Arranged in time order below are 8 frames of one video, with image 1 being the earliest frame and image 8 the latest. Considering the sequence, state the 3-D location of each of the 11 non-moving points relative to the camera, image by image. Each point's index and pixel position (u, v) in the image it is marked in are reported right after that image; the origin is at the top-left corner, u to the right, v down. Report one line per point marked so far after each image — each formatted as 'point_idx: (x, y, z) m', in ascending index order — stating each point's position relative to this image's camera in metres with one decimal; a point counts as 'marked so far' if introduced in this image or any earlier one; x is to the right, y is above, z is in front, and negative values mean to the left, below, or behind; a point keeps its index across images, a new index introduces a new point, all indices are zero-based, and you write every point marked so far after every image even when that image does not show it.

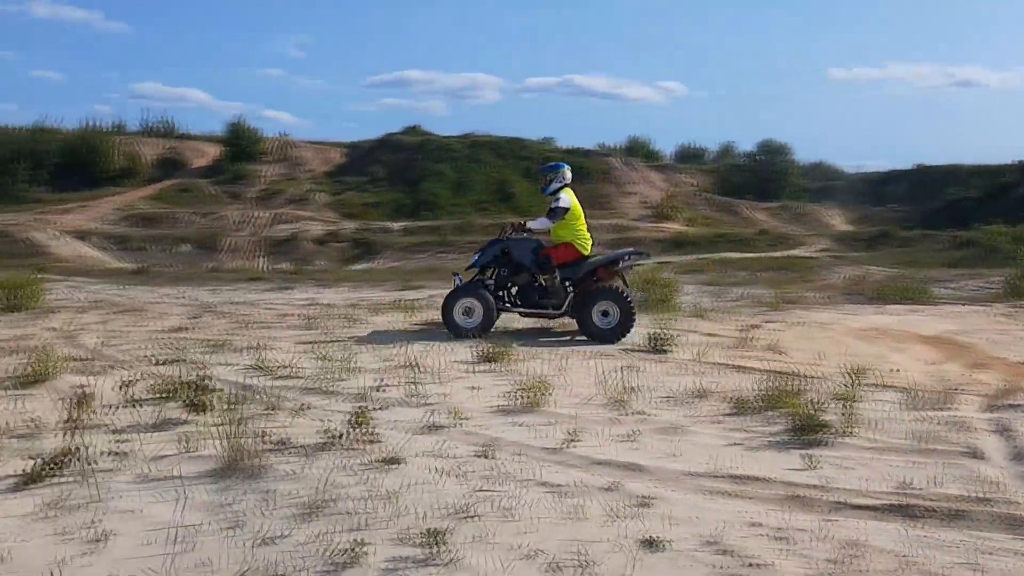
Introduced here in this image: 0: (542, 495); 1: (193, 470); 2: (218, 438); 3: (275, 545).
0: (+0.1, -0.9, +4.5) m
1: (-1.5, -0.9, +4.7) m
2: (-1.6, -0.8, +5.2) m
3: (-0.9, -1.0, +3.8) m
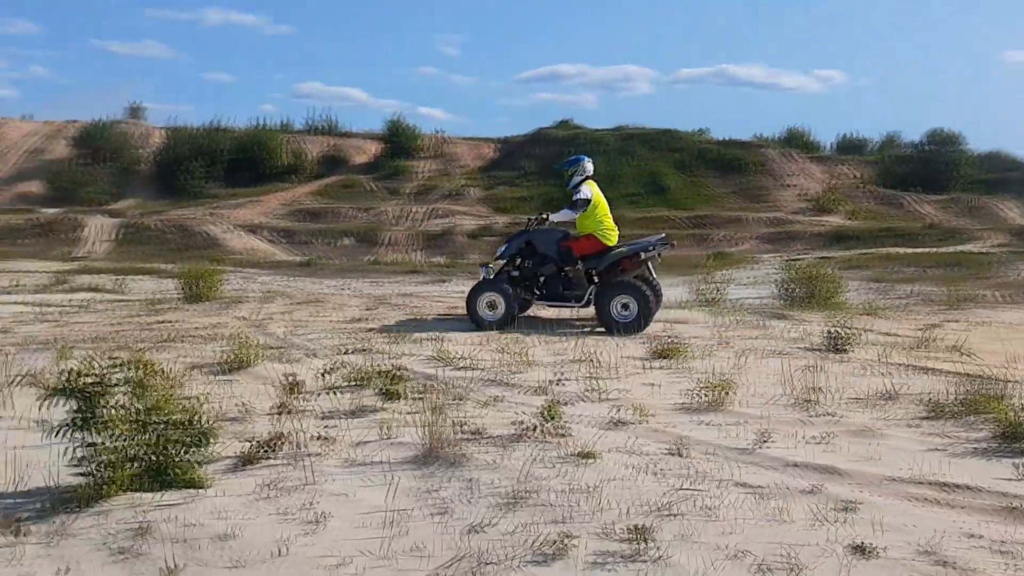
0: (+1.0, -0.9, +4.4) m
1: (-0.6, -0.8, +4.9) m
2: (-0.5, -0.8, +5.4) m
3: (-0.1, -1.0, +3.9) m
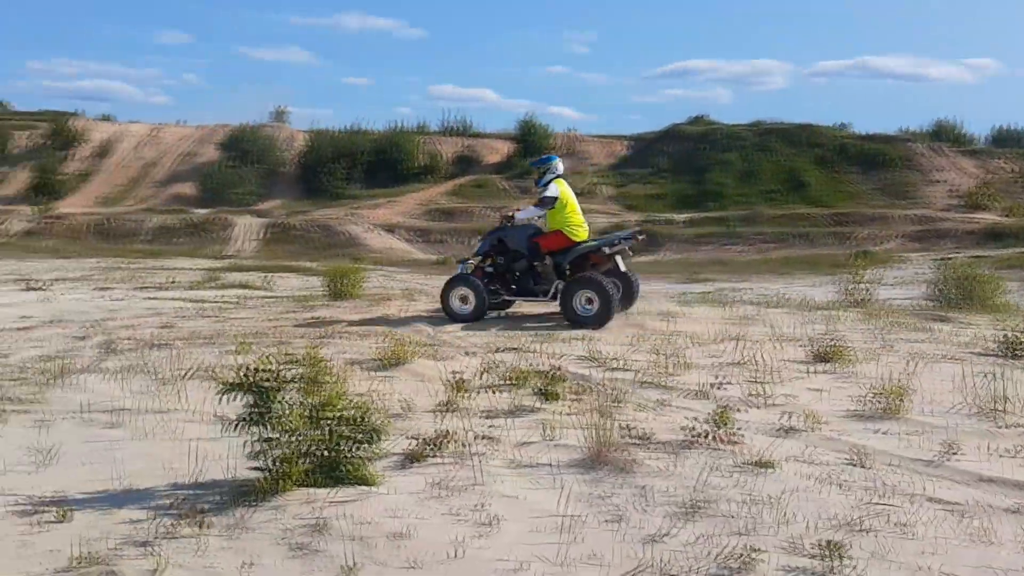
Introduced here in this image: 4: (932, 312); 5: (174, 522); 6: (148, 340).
0: (+1.8, -0.9, +4.1) m
1: (+0.2, -0.8, +4.8) m
2: (+0.4, -0.8, +5.3) m
3: (+0.6, -1.0, +3.7) m
4: (+5.7, -0.3, +13.2) m
5: (-1.4, -1.0, +4.2) m
6: (-3.6, -0.5, +9.7) m
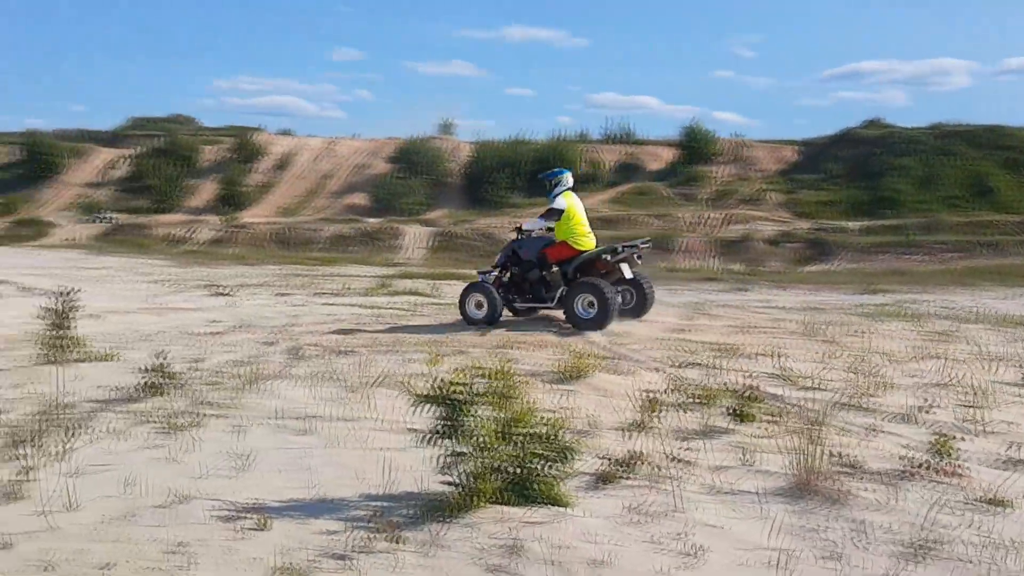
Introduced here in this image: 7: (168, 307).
0: (+2.6, -1.0, +3.5) m
1: (+1.2, -0.9, +4.5) m
2: (+1.4, -0.8, +4.9) m
3: (+1.3, -1.0, +3.4) m
4: (+7.9, -0.5, +11.9) m
5: (-0.6, -1.1, +4.2) m
6: (-1.8, -0.6, +9.9) m
7: (-7.1, -0.4, +19.8) m
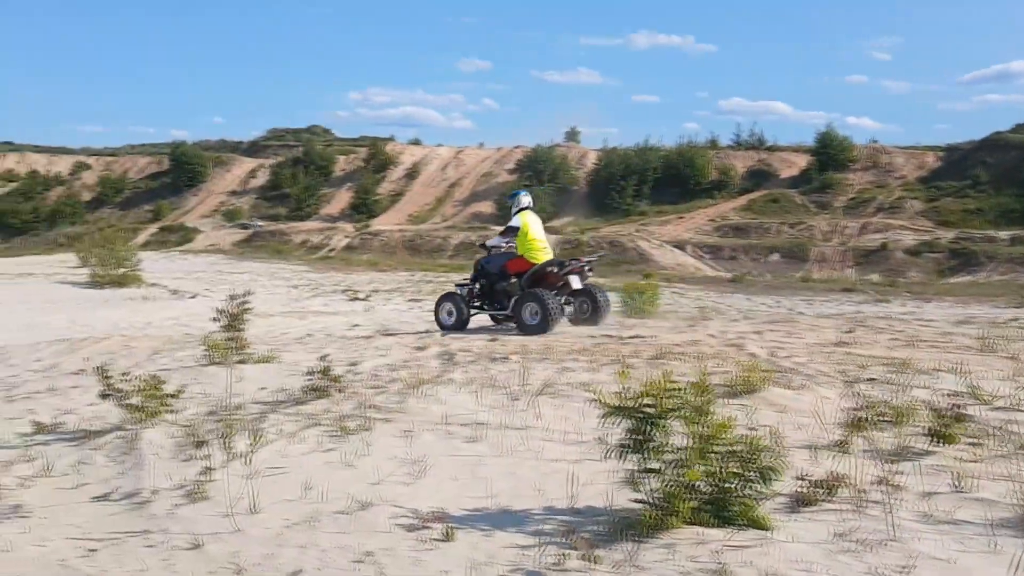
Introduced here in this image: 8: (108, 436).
0: (+3.3, -1.1, +3.0) m
1: (+2.0, -1.0, +4.1) m
2: (+2.2, -0.9, +4.5) m
3: (+2.0, -1.1, +3.0) m
4: (+9.6, -0.7, +10.6) m
5: (+0.2, -1.1, +4.0) m
6: (-0.3, -0.7, +9.9) m
7: (-4.2, -0.5, +20.3) m
8: (-2.8, -1.0, +6.8) m
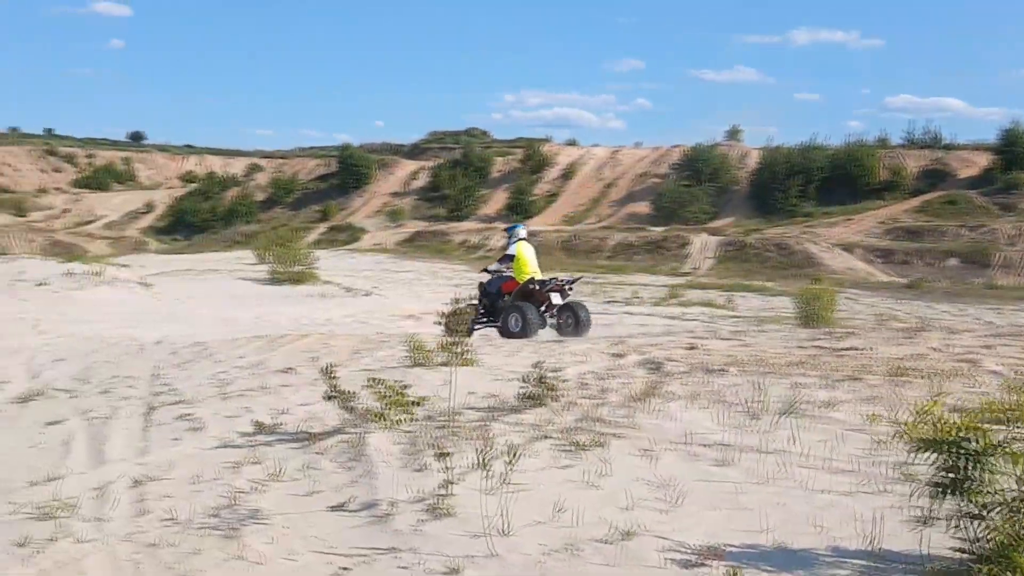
0: (+4.2, -1.2, +2.0) m
1: (+3.1, -1.0, +3.3) m
2: (+3.4, -1.0, +3.7) m
3: (+2.9, -1.2, +2.2) m
4: (+11.6, -0.9, +8.5) m
5: (+1.3, -1.1, +3.4) m
6: (+1.7, -0.7, +9.4) m
7: (-0.6, -0.5, +20.2) m
8: (-1.2, -1.0, +6.6) m
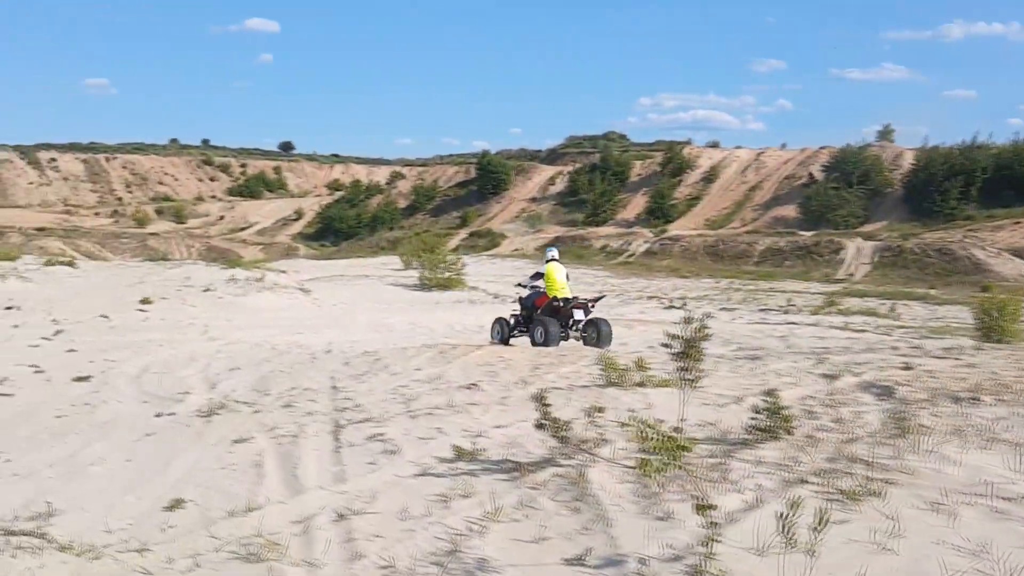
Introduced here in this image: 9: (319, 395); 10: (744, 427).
0: (+4.9, -1.3, +0.6) m
1: (+4.0, -1.1, +2.1) m
2: (+4.4, -1.1, +2.4) m
3: (+3.7, -1.3, +1.0) m
4: (+13.2, -1.1, +6.1) m
5: (+2.3, -1.2, +2.5) m
6: (+3.5, -0.8, +8.3) m
7: (+2.7, -0.7, +19.3) m
8: (+0.2, -1.1, +6.0) m
9: (-1.9, -1.1, +9.9) m
10: (+1.6, -0.9, +6.8) m
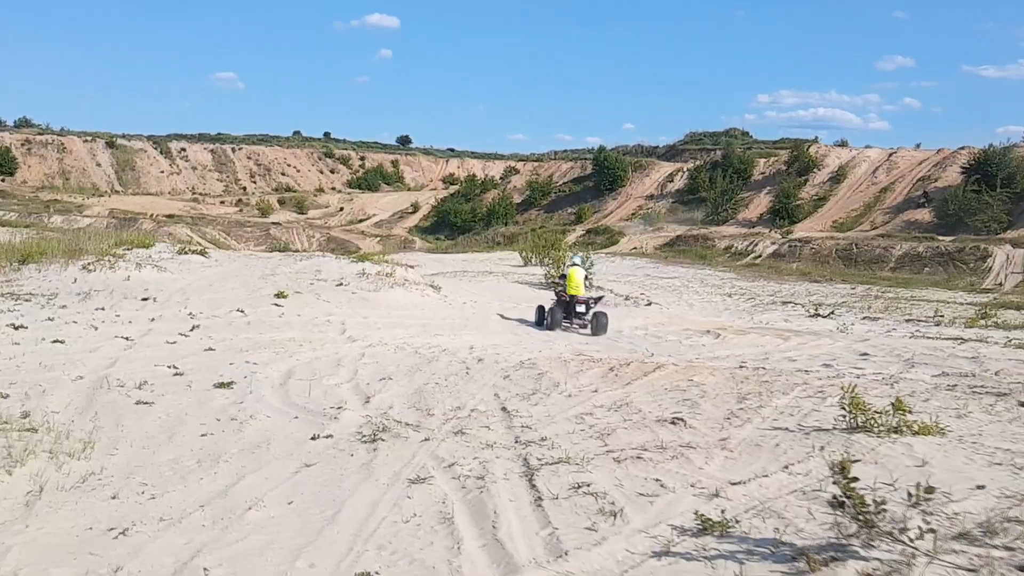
0: (+5.6, -1.6, -1.4) m
1: (+4.9, -1.4, +0.1) m
2: (+5.3, -1.4, +0.4) m
3: (+4.4, -1.5, -0.9) m
4: (+14.4, -1.6, +3.1) m
5: (+3.2, -1.4, +0.7) m
6: (+5.0, -1.1, +6.4) m
7: (+5.5, -0.8, +17.4) m
8: (+1.5, -1.3, +4.4) m
9: (-0.2, -1.2, +8.5) m
10: (+3.0, -1.1, +5.1) m
